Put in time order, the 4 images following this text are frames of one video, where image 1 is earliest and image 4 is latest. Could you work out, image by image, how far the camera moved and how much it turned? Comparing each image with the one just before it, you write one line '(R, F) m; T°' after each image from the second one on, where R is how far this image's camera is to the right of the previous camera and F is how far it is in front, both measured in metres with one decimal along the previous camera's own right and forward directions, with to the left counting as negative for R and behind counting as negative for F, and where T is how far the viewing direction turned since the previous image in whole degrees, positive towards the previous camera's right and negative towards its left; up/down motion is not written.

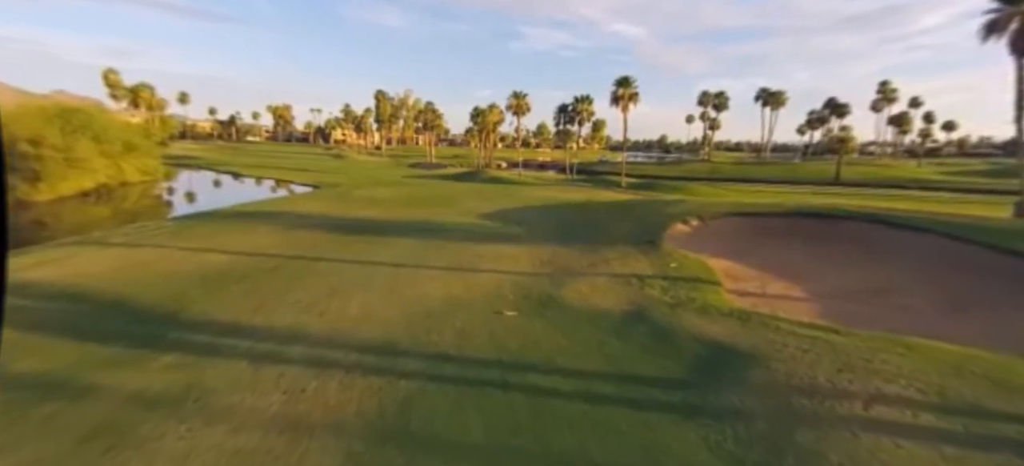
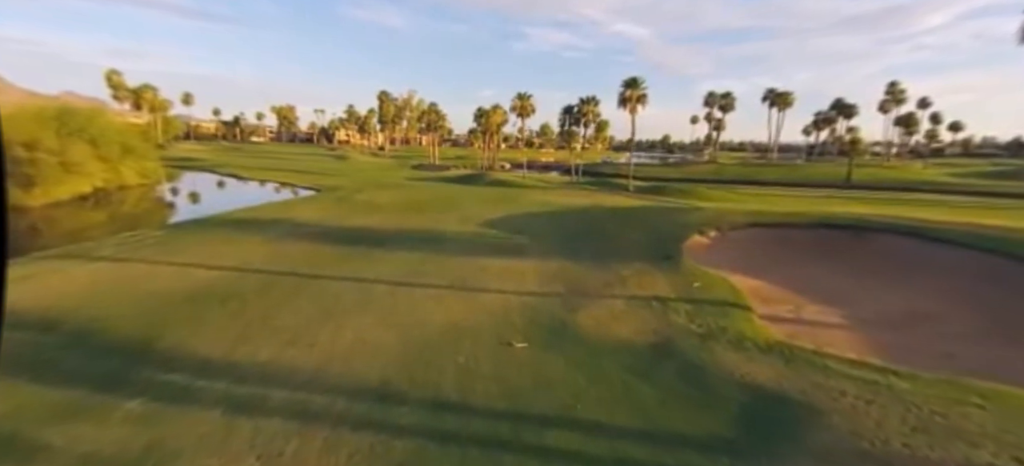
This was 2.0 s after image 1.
(-0.2, +1.3) m; 0°
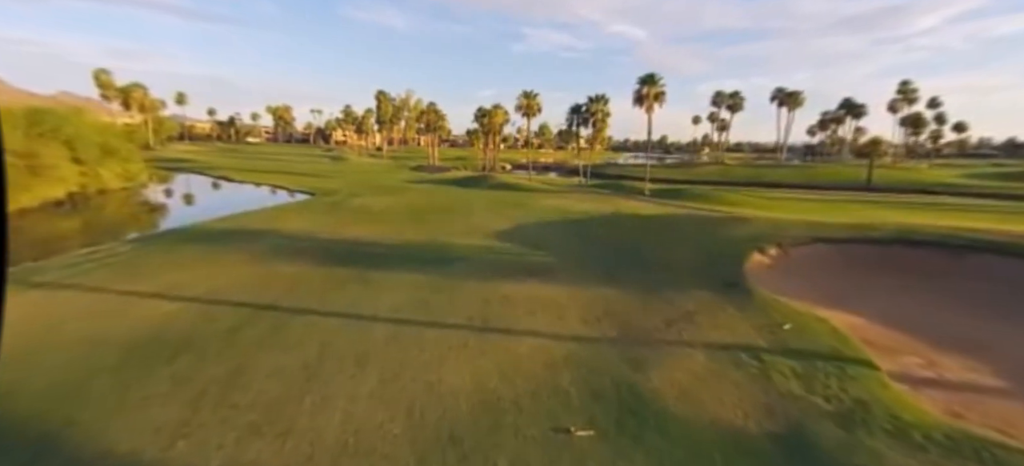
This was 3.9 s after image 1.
(-1.1, +3.4) m; 0°
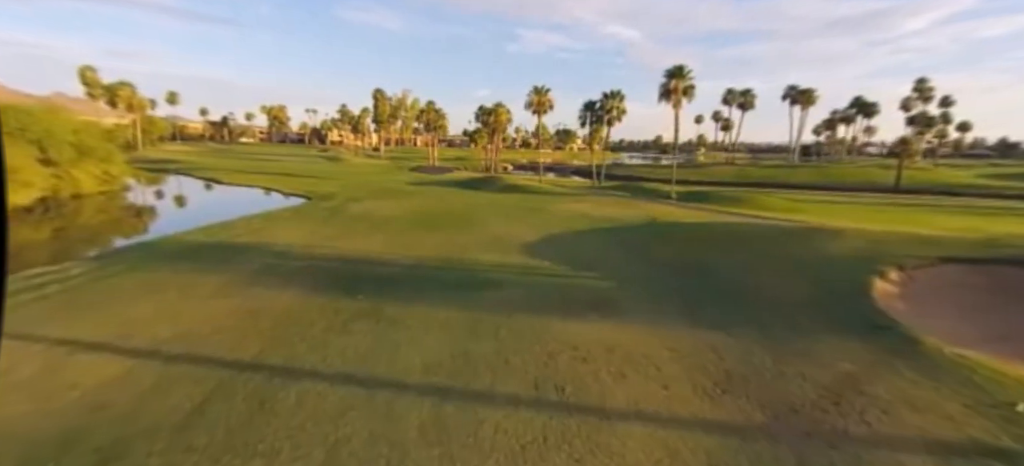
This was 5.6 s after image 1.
(-1.9, +4.0) m; +1°
